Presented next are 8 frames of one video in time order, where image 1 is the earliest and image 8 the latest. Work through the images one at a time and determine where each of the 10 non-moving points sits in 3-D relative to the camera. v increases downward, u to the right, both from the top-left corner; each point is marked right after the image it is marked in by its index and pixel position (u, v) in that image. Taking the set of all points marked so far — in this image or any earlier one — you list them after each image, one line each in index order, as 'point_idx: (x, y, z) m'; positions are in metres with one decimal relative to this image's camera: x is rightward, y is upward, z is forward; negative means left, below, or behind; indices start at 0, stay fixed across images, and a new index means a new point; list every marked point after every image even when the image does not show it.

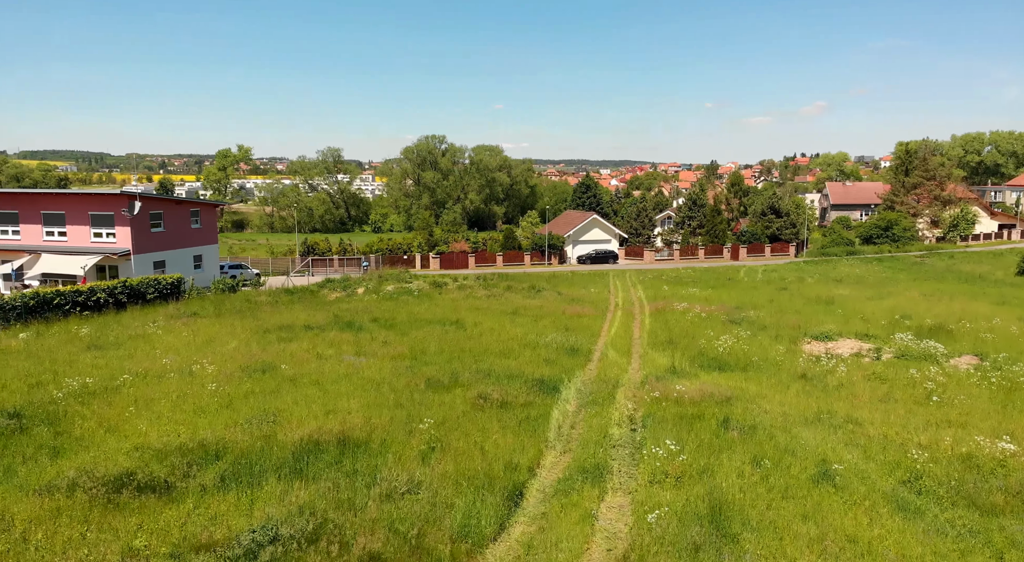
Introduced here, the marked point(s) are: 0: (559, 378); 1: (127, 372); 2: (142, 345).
0: (+1.2, -2.4, +17.0) m
1: (-9.0, -2.1, +16.1) m
2: (-10.4, -1.8, +19.5) m
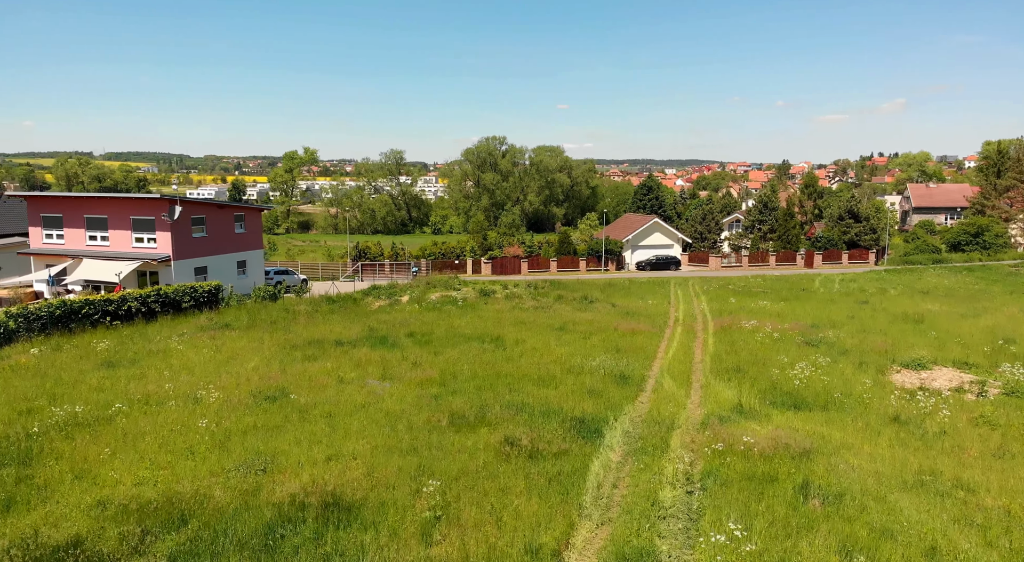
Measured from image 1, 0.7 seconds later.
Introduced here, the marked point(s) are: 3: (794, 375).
0: (+2.0, -2.9, +14.7) m
1: (-8.2, -2.5, +14.8) m
2: (-9.3, -2.1, +18.3) m
3: (+8.0, -2.7, +19.6) m
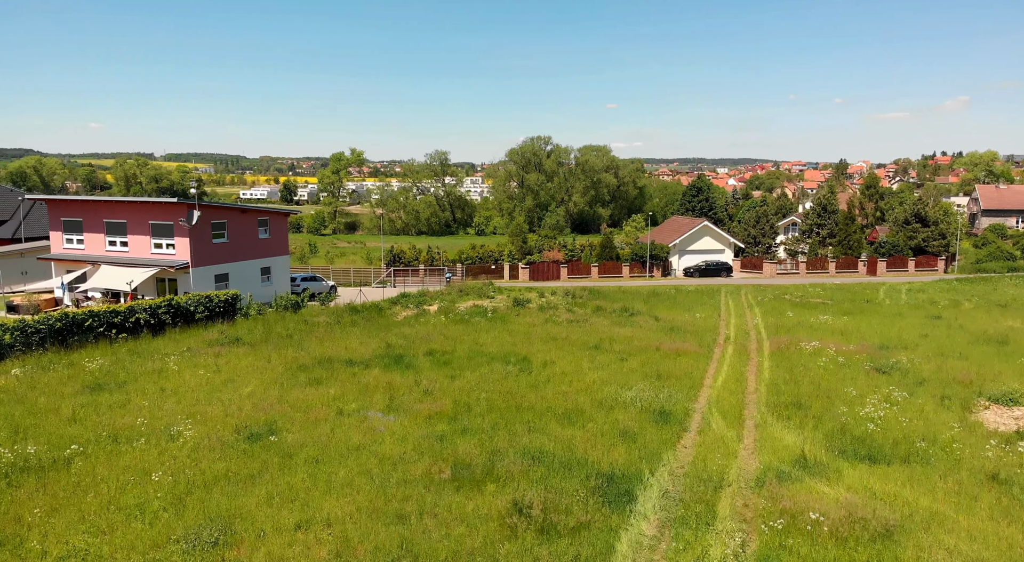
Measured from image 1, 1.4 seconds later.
0: (+2.3, -3.4, +12.4) m
1: (-7.9, -2.9, +13.2) m
2: (-8.8, -2.5, +16.7) m
3: (+8.6, -3.3, +16.9) m
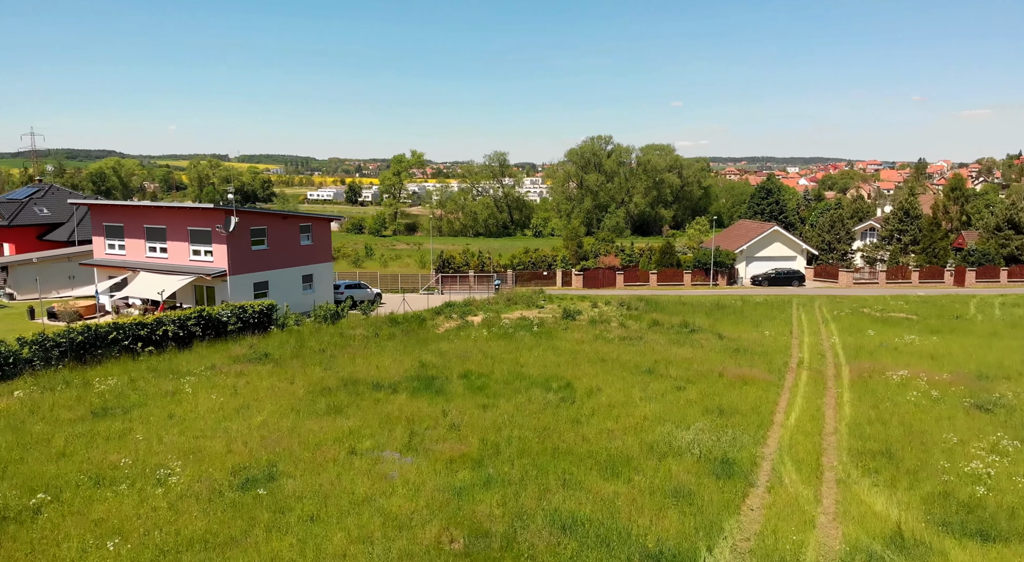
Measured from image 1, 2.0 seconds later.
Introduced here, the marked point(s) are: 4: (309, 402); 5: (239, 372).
0: (+2.6, -3.9, +10.2) m
1: (-7.4, -3.3, +11.9) m
2: (-8.0, -2.9, +15.4) m
3: (+9.3, -3.9, +14.1) m
4: (-5.0, -2.9, +16.9) m
5: (-7.6, -2.5, +19.3) m
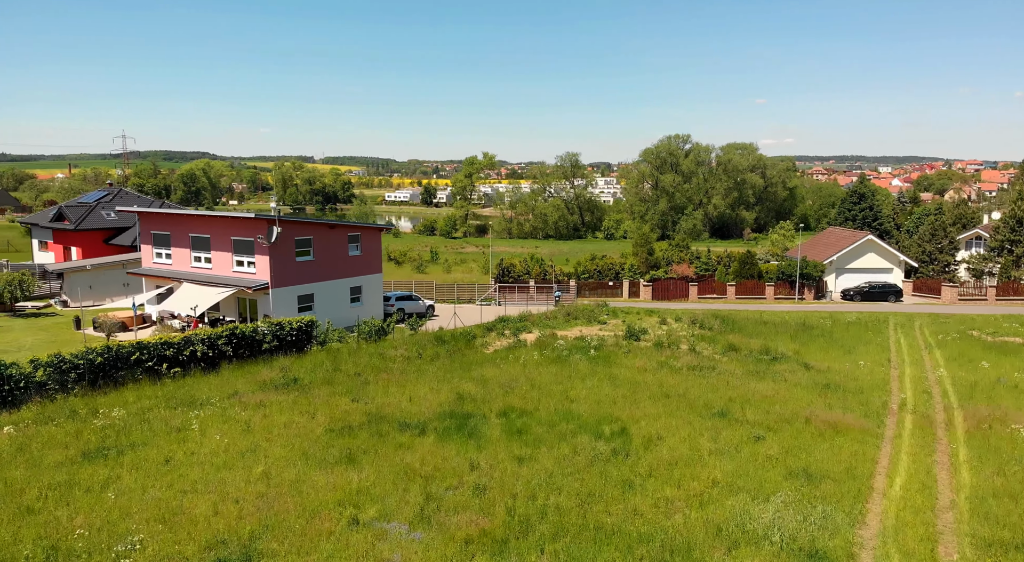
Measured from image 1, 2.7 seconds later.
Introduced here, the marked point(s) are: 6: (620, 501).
0: (+2.8, -4.6, +7.5) m
1: (-7.0, -3.8, +10.2) m
2: (-7.2, -3.4, +13.9) m
3: (+9.8, -4.7, +10.7) m
4: (-4.1, -3.5, +15.0) m
5: (-6.4, -3.1, +17.7) m
6: (+2.0, -4.0, +12.6) m
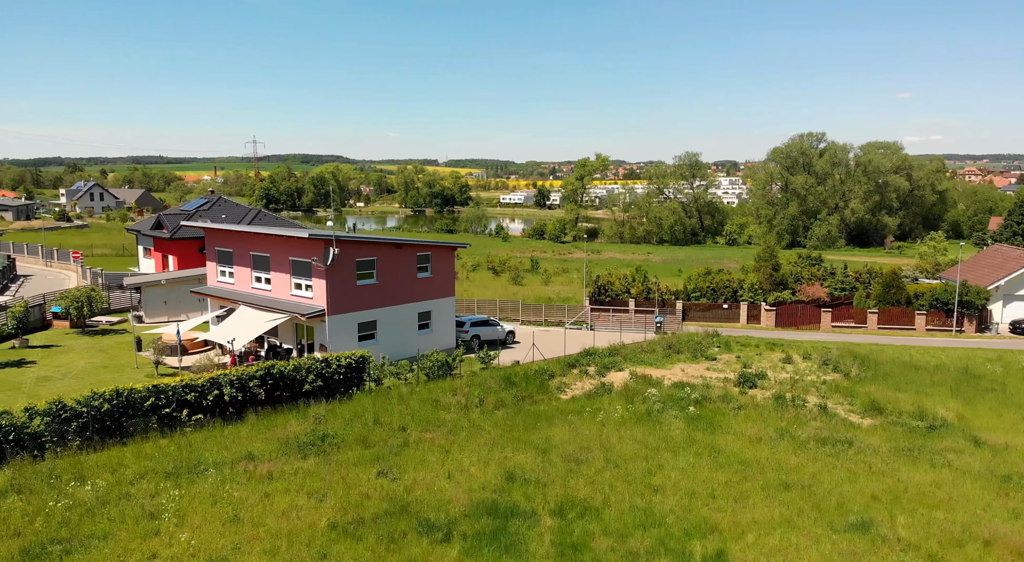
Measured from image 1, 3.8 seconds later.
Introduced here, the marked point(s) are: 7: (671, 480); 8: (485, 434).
0: (+2.2, -5.8, +3.2) m
1: (-7.0, -4.7, +7.5) m
2: (-6.5, -4.4, +11.1) m
3: (+9.7, -6.1, +5.2) m
4: (-3.3, -4.6, +11.7) m
5: (-5.1, -4.0, +14.7) m
6: (+2.3, -5.2, +8.4) m
7: (+3.6, -4.5, +15.7) m
8: (-0.7, -4.0, +17.9) m
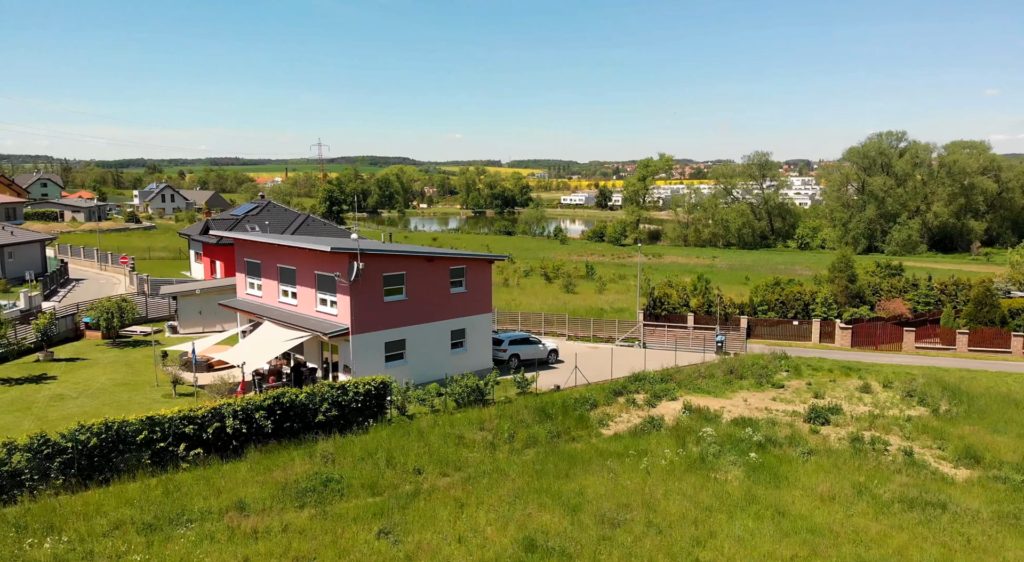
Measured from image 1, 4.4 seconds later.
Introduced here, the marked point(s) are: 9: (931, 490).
0: (+1.5, -6.4, +0.9) m
1: (-7.2, -5.2, +6.0) m
2: (-6.5, -4.9, +9.5) m
3: (+9.1, -6.8, +2.2) m
4: (-3.2, -5.1, +9.8) m
5: (-4.8, -4.6, +13.0) m
6: (+2.0, -5.8, +6.0) m
7: (+4.0, -5.2, +13.2) m
8: (0.0, -4.6, +15.7) m
9: (+10.5, -5.1, +17.2) m
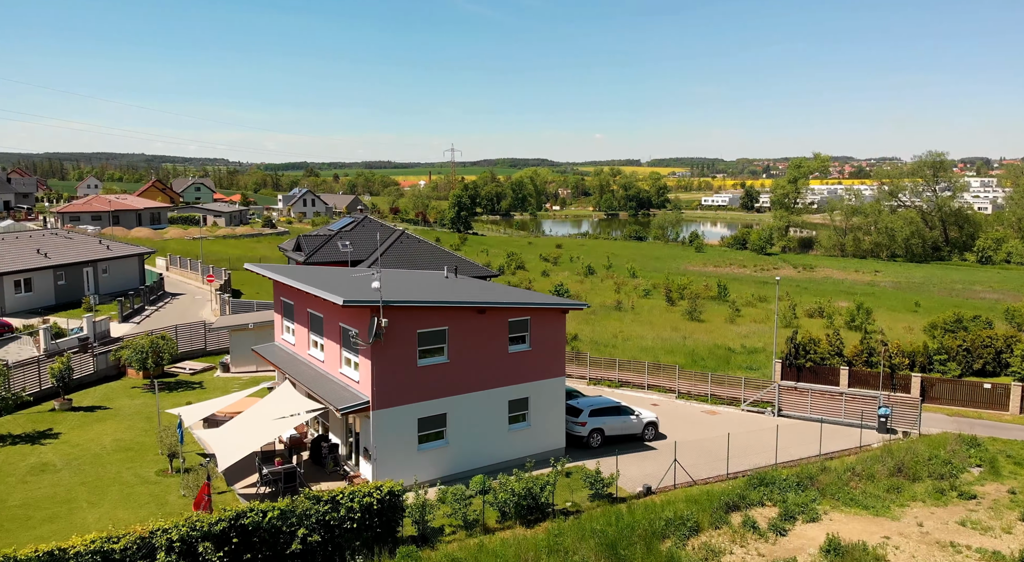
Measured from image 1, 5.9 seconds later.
0: (-1.2, -8.1, -4.7) m
1: (-8.7, -6.6, +2.0) m
2: (-7.3, -6.3, +5.3) m
3: (+6.5, -8.8, -5.0) m
4: (-4.0, -6.7, +5.0) m
5: (-4.9, -6.1, +8.4) m
6: (+0.4, -7.5, +0.2) m
7: (+3.7, -7.0, +6.8) m
8: (+0.2, -6.3, +10.1) m
9: (+10.9, -7.2, +9.6) m
